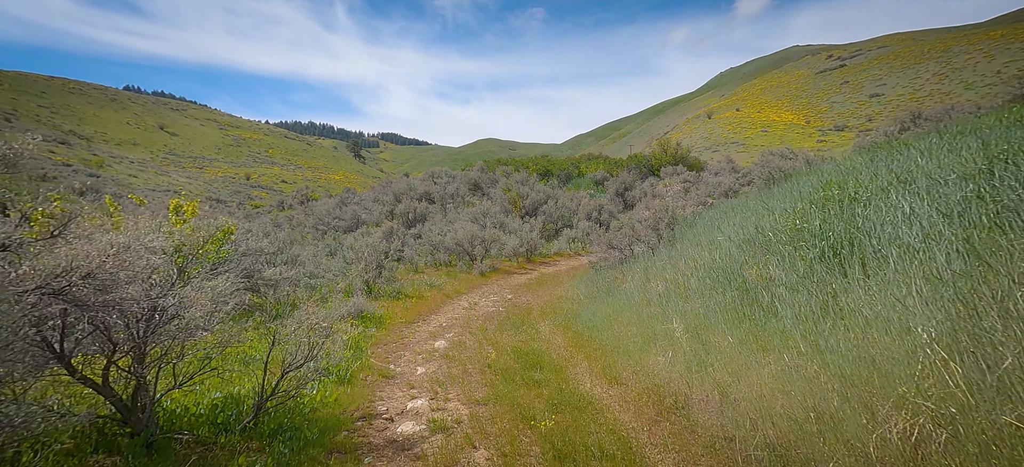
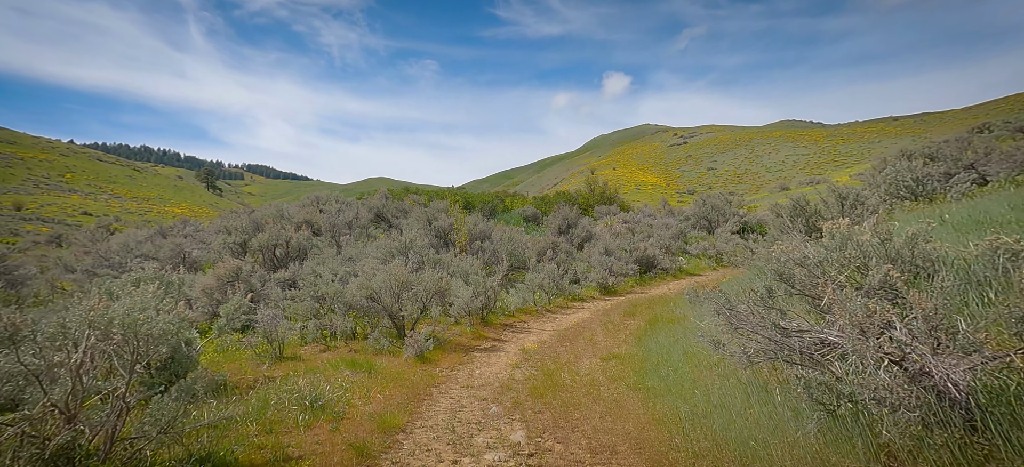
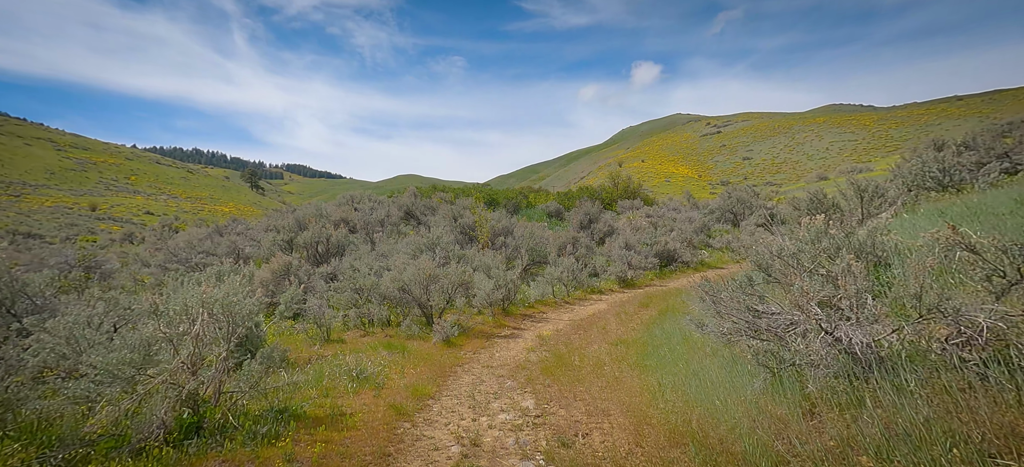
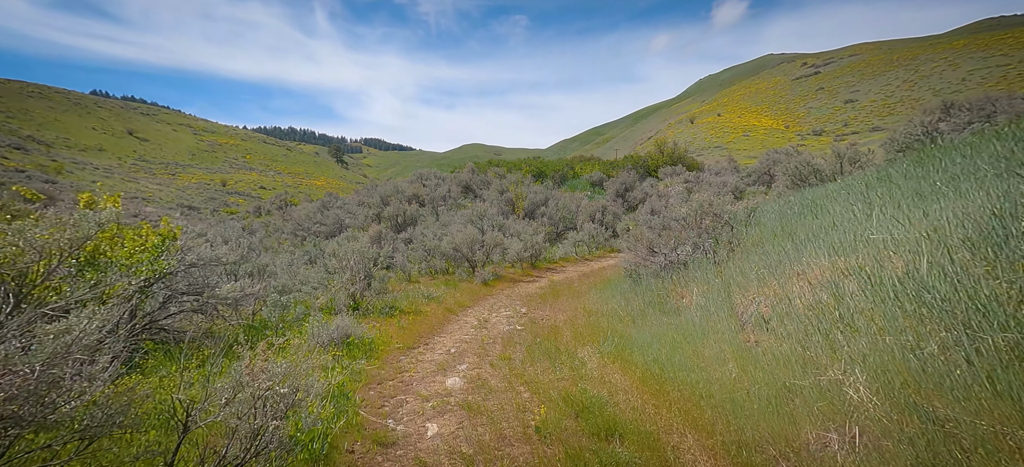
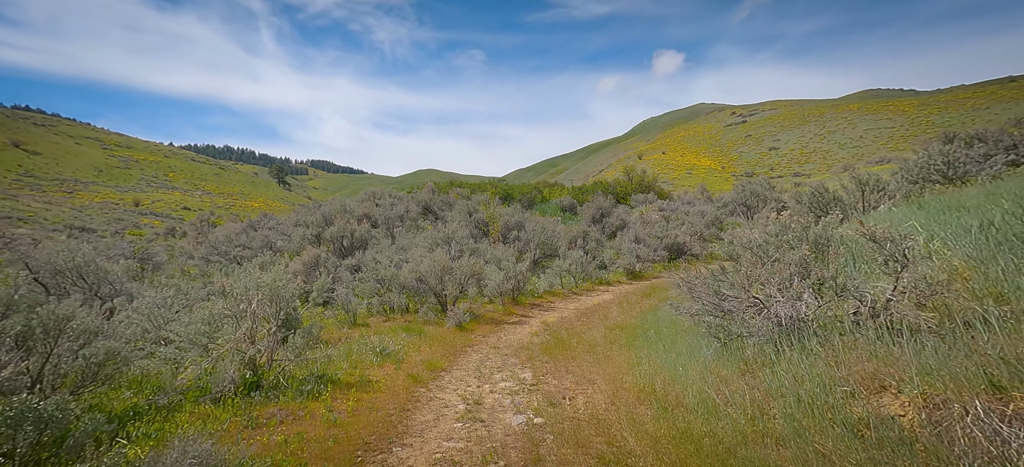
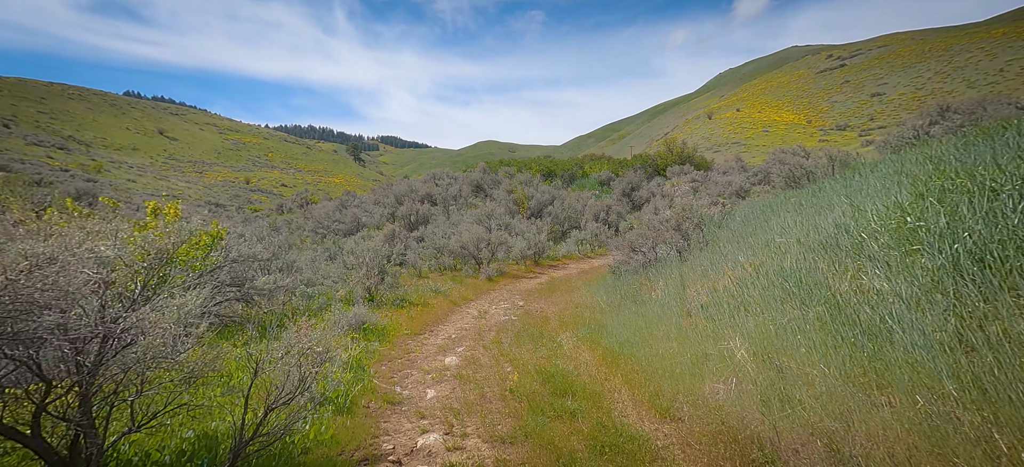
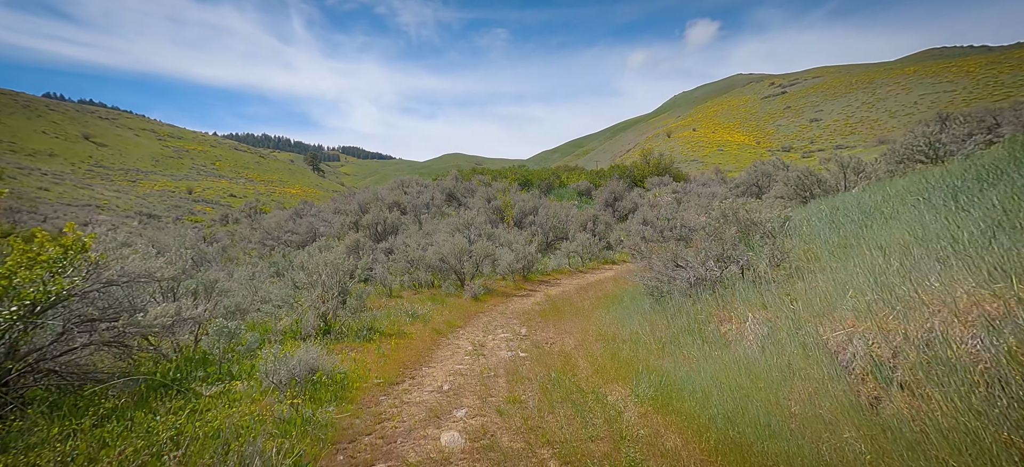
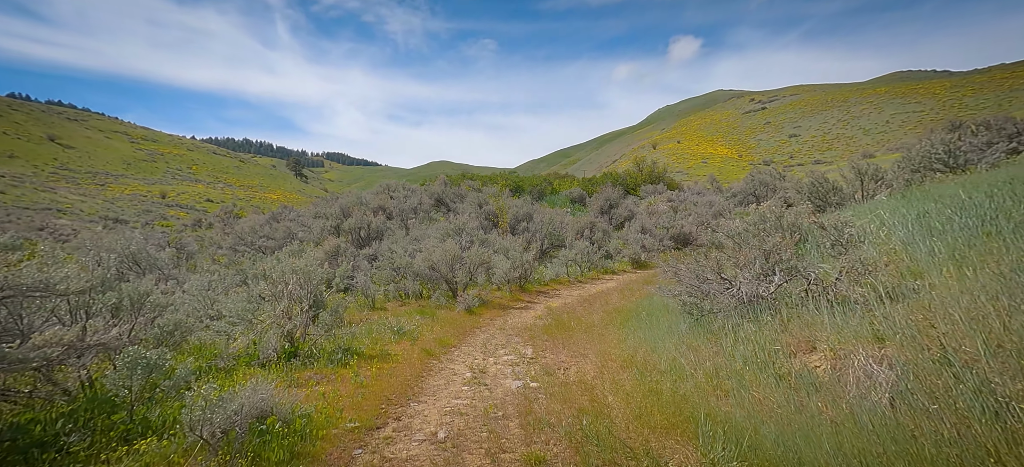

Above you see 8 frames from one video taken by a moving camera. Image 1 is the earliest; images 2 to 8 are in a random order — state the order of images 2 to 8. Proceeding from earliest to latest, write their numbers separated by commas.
6, 4, 7, 8, 5, 3, 2
